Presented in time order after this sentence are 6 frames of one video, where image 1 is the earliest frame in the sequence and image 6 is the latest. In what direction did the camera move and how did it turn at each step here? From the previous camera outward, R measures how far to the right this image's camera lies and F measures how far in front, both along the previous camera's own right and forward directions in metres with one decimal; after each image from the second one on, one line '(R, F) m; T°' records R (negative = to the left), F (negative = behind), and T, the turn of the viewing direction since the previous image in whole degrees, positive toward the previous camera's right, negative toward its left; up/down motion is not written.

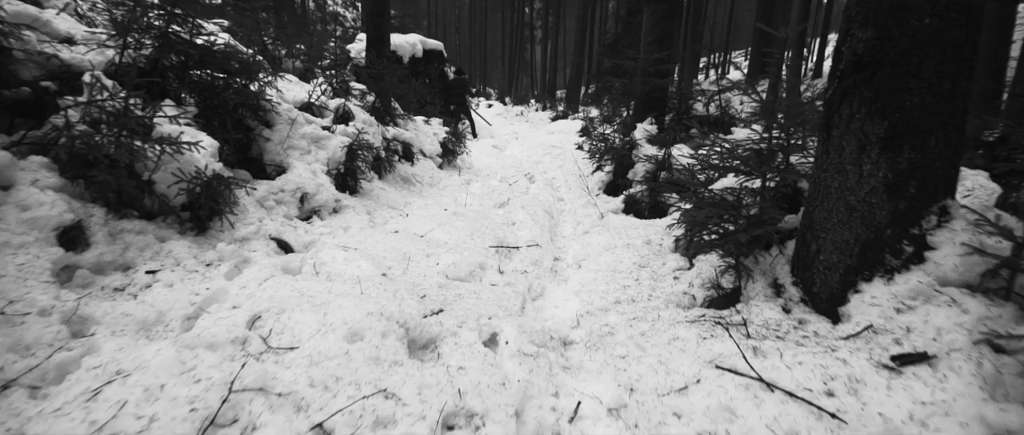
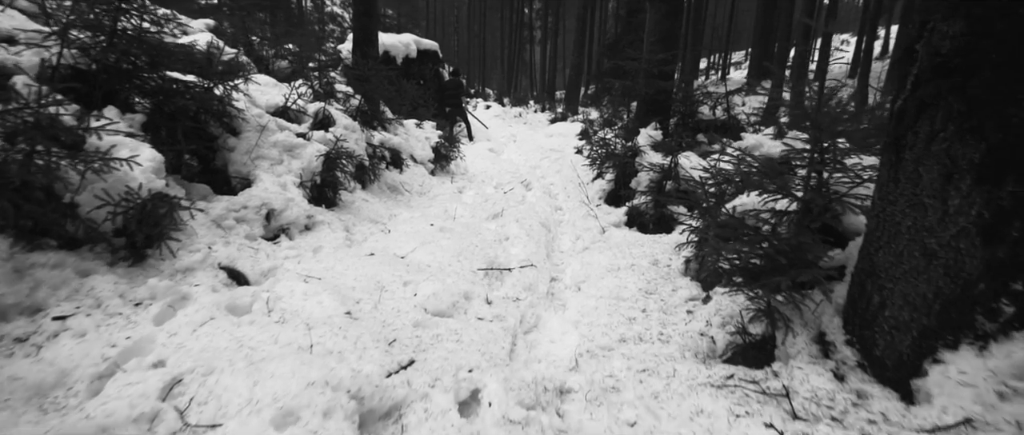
(+0.1, +0.5) m; 0°
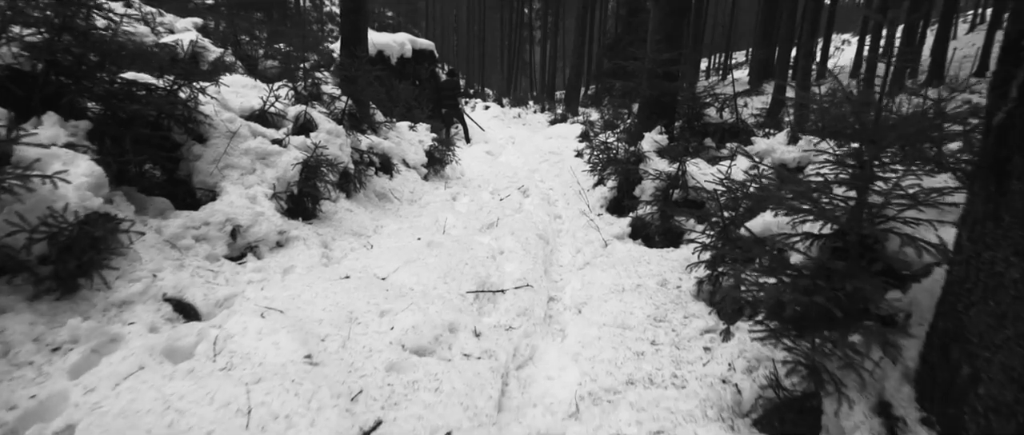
(+0.1, +0.4) m; 0°
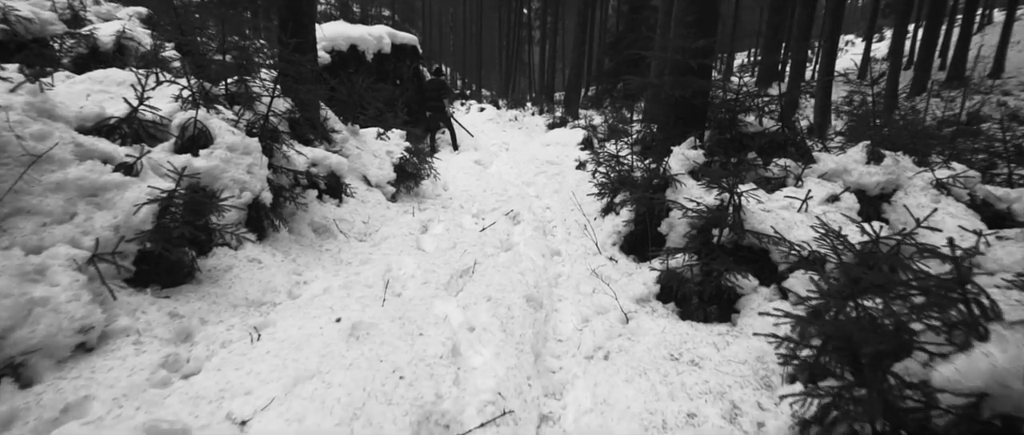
(+0.2, +1.7) m; 0°
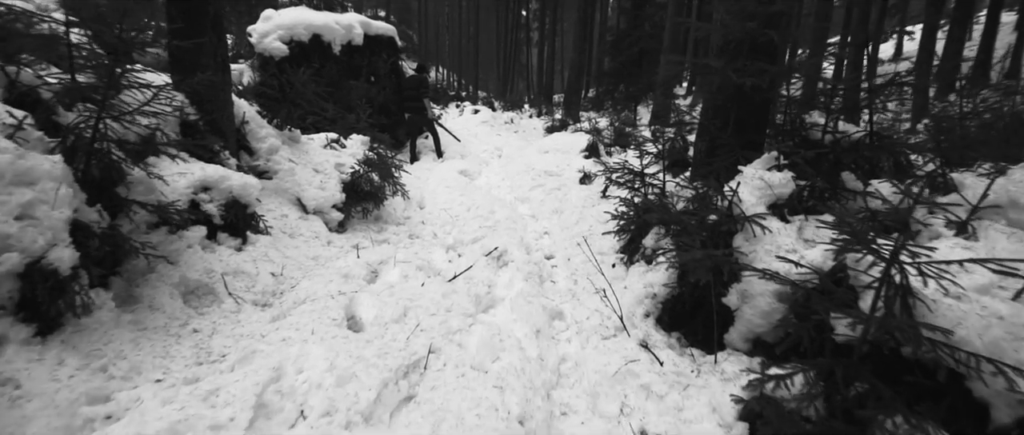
(+0.1, +1.8) m; 0°
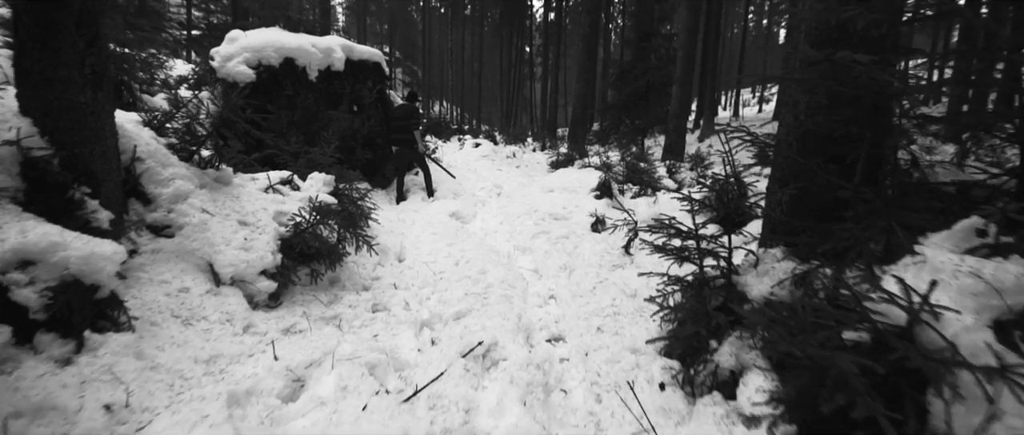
(+0.1, +1.4) m; 0°
